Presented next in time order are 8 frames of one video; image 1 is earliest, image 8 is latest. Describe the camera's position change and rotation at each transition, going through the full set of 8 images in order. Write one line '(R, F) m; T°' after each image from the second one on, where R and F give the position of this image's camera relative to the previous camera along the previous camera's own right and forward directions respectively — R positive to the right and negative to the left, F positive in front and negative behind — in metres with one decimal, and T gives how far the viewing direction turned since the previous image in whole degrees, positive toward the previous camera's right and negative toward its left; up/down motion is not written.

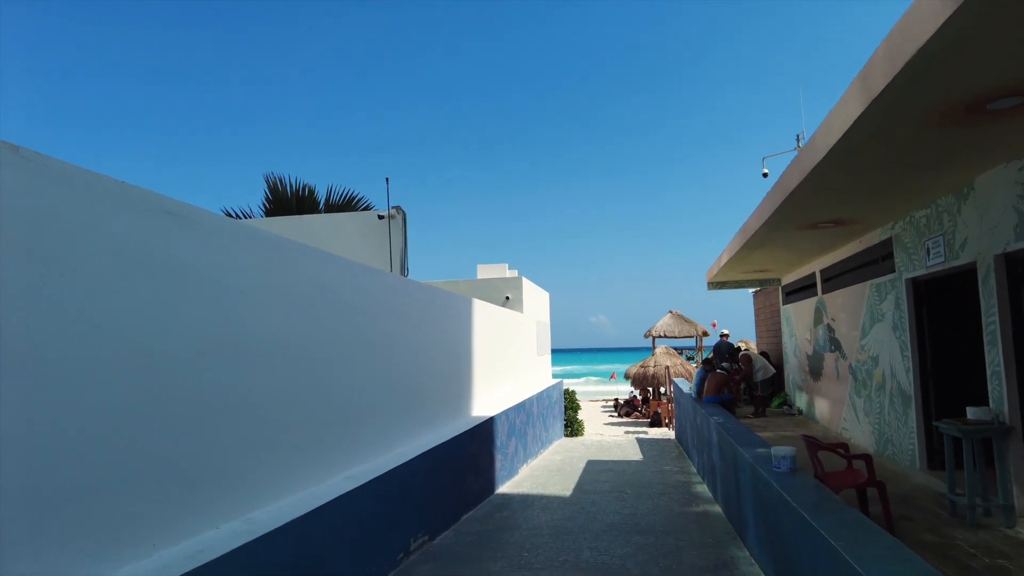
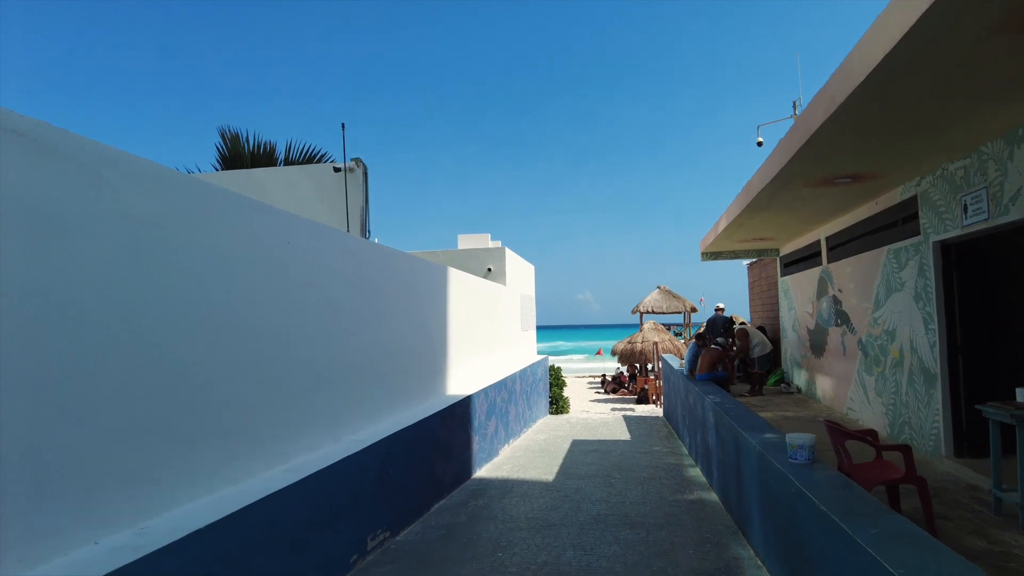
(+0.1, +0.7) m; +1°
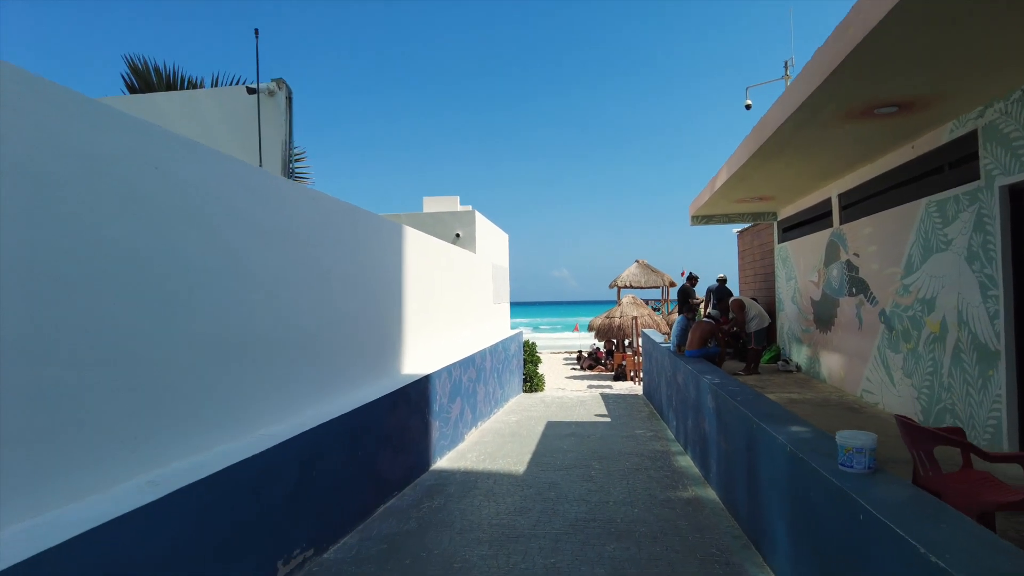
(+0.1, +1.1) m; +2°
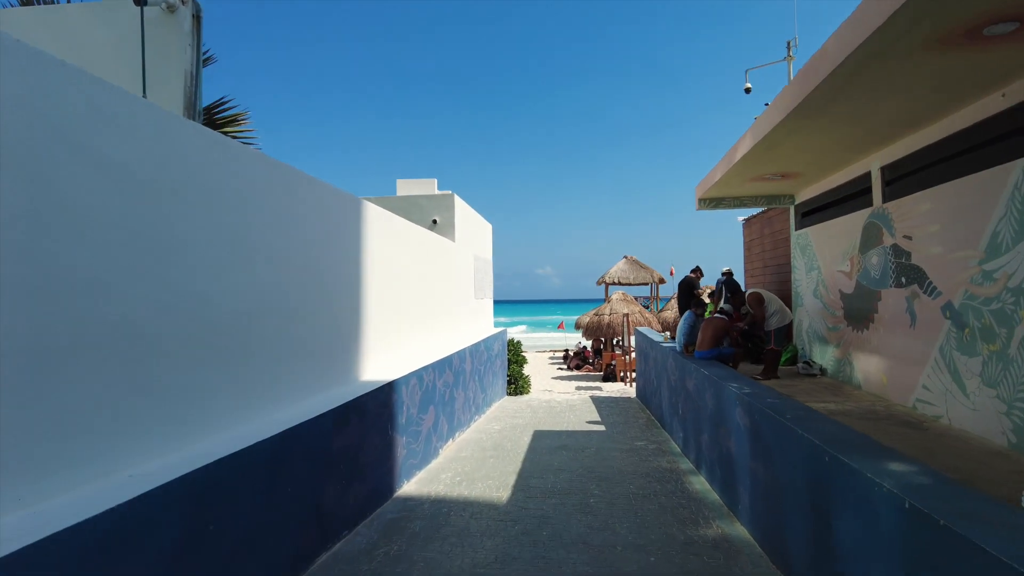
(0.0, +1.1) m; +1°
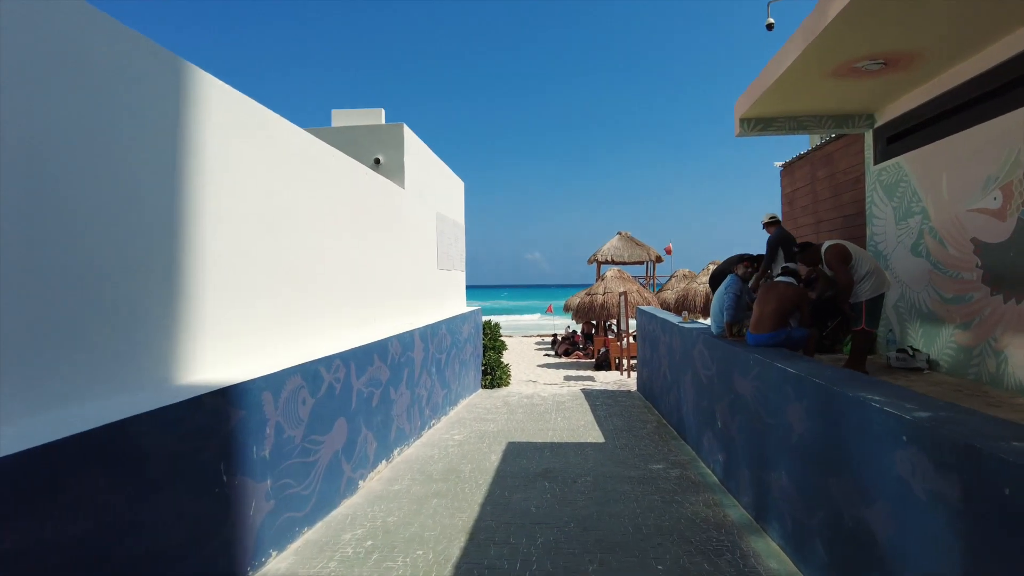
(+0.2, +2.4) m; +1°
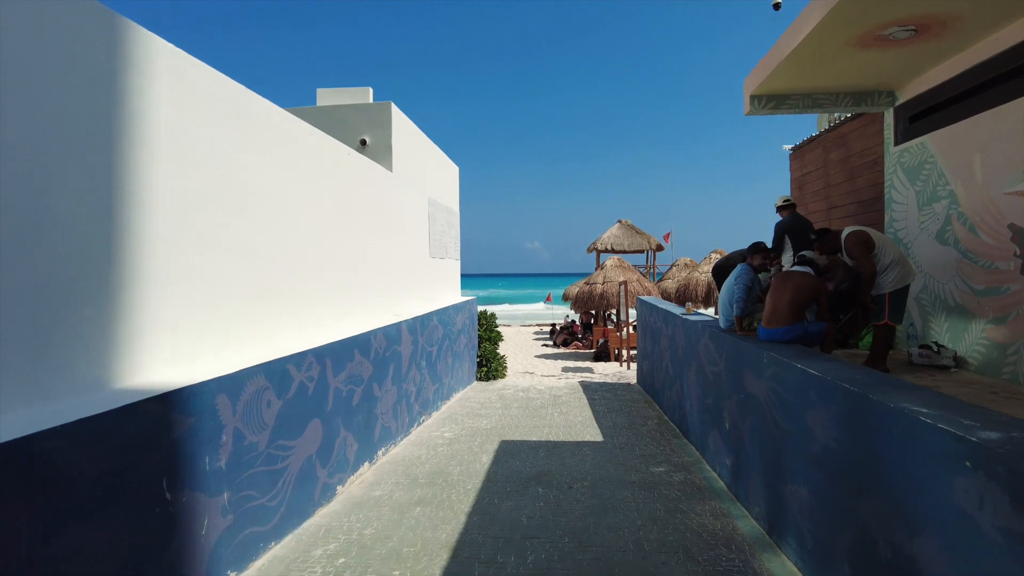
(+0.1, +0.4) m; 0°
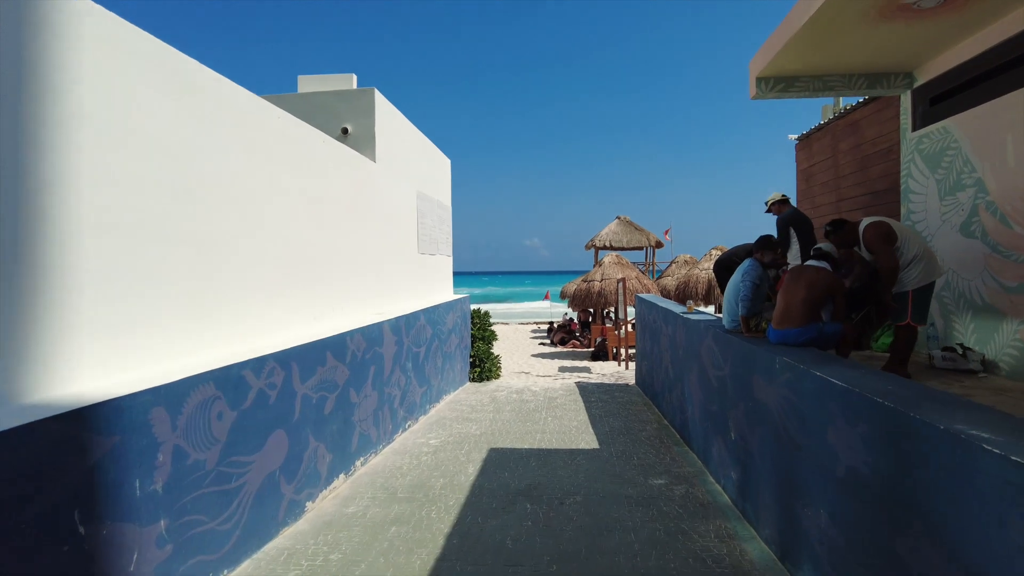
(+0.1, +0.4) m; 0°
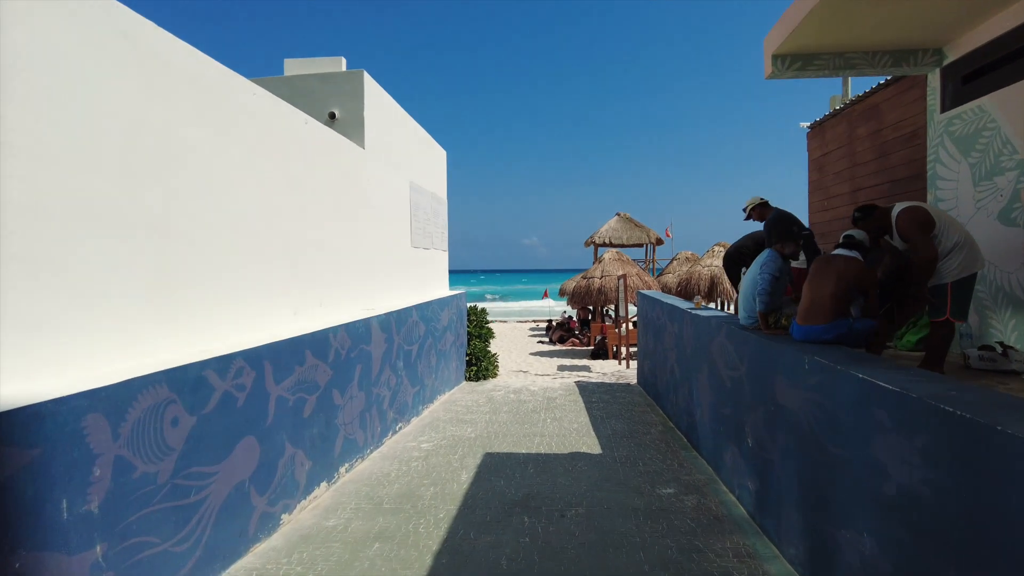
(0.0, +0.4) m; 0°
